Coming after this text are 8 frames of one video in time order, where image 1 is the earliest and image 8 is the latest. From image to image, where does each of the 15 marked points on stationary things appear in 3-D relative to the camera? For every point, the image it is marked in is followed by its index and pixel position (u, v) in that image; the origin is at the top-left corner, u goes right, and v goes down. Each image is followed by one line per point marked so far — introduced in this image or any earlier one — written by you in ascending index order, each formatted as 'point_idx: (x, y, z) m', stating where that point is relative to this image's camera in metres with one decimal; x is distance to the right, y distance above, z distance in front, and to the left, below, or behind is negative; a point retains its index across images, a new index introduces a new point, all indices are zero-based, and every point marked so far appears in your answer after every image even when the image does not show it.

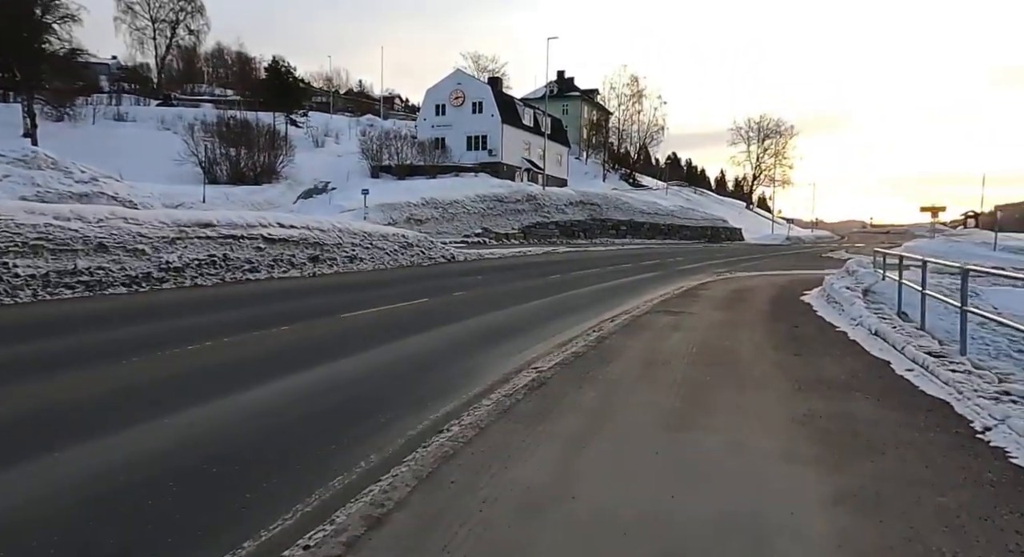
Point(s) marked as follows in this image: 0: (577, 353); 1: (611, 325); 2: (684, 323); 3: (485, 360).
0: (+0.8, -0.9, +7.9) m
1: (+1.6, -0.7, +10.7) m
2: (+2.9, -0.8, +11.1) m
3: (-0.3, -1.0, +8.2) m
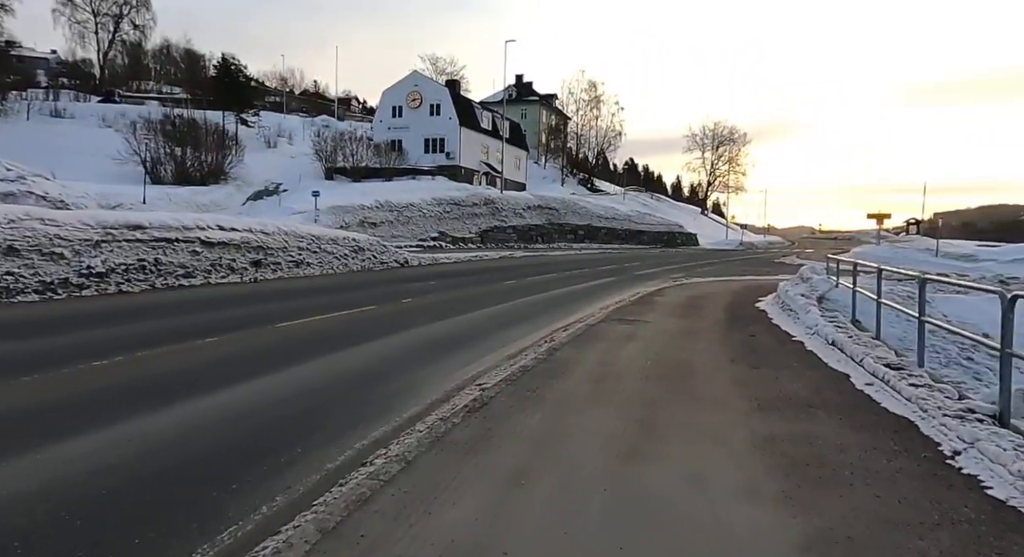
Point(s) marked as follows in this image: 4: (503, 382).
0: (+0.1, -1.0, +7.4) m
1: (+0.8, -0.9, +10.2) m
2: (+2.1, -0.9, +10.7) m
3: (-1.0, -1.1, +7.7) m
4: (-0.1, -1.0, +6.6) m
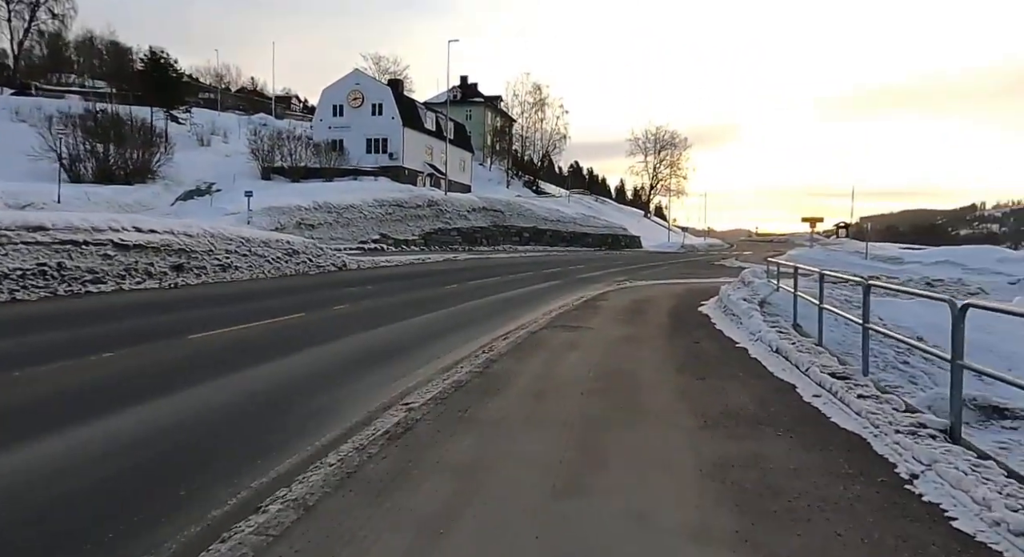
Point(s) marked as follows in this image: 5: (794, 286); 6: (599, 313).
0: (-0.6, -1.1, +6.9) m
1: (-0.2, -1.0, +9.7) m
2: (+1.1, -1.0, +10.3) m
3: (-1.7, -1.2, +7.0) m
4: (-0.7, -1.1, +6.0) m
5: (+5.4, -0.2, +12.6) m
6: (+1.9, -0.7, +14.2) m
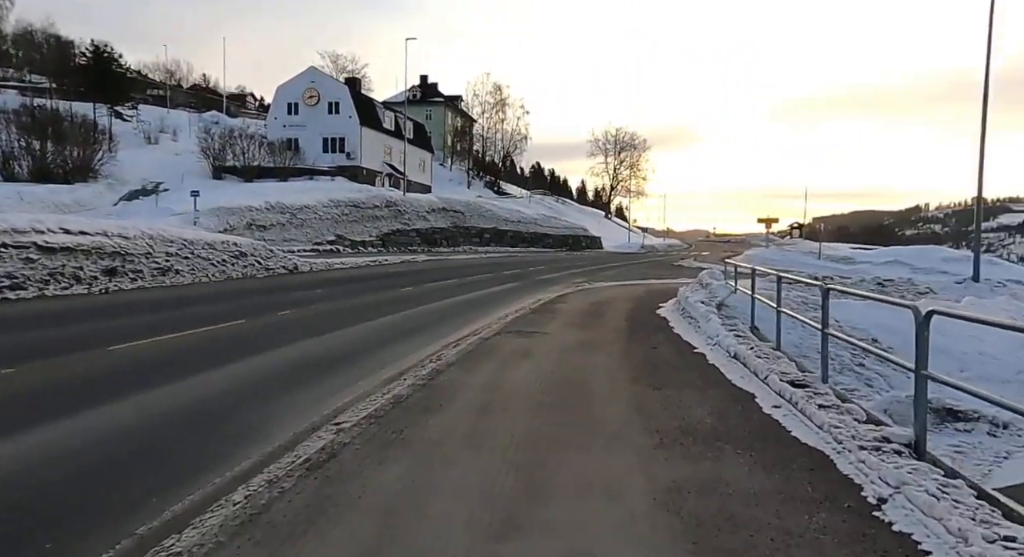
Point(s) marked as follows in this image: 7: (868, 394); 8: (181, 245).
0: (-1.1, -1.1, +6.4) m
1: (-0.9, -1.0, +9.2) m
2: (+0.3, -1.0, +9.9) m
3: (-2.3, -1.3, +6.4) m
4: (-1.2, -1.2, +5.5) m
5: (+4.5, -0.2, +12.4) m
6: (+0.9, -0.8, +13.8) m
7: (+5.8, -1.9, +10.6) m
8: (-10.0, +1.0, +19.8) m
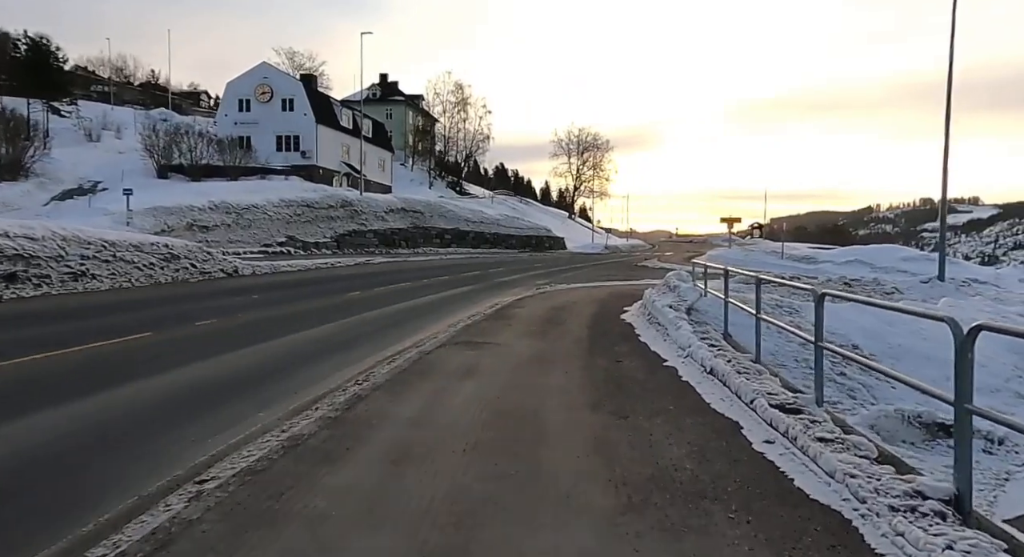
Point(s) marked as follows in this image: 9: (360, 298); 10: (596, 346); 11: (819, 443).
0: (-1.7, -1.2, +5.0) m
1: (-1.6, -1.1, +7.9) m
2: (-0.4, -1.1, +8.6) m
3: (-2.8, -1.3, +5.0) m
4: (-1.7, -1.2, +4.2) m
5: (+3.6, -0.2, +11.4) m
6: (0.0, -0.9, +12.5) m
7: (+5.0, -1.9, +9.7) m
8: (-11.2, +0.8, +18.0) m
9: (-4.5, -0.6, +19.2) m
10: (+1.2, -1.0, +9.7) m
11: (+2.2, -1.2, +4.7) m
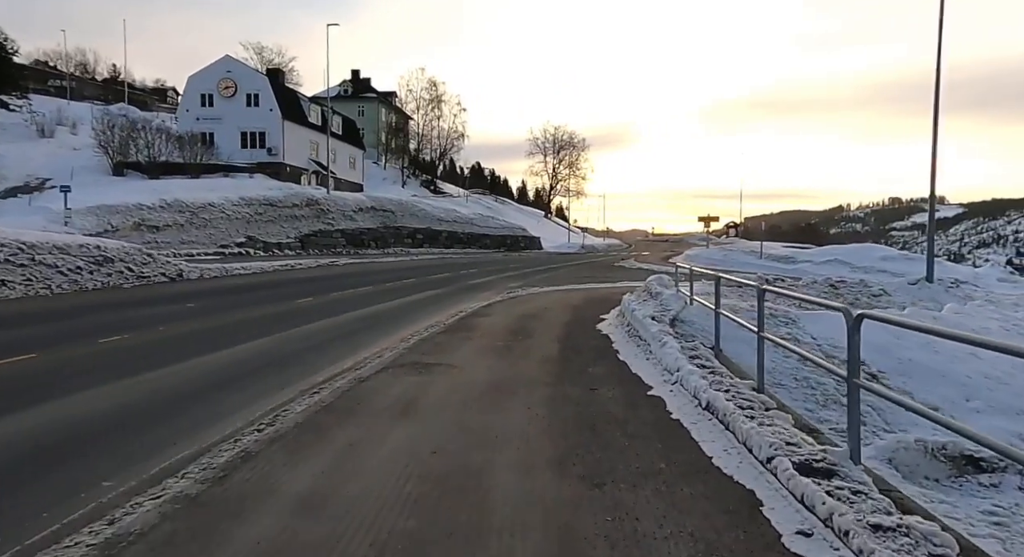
0: (-2.0, -1.3, +3.4) m
1: (-2.0, -1.2, +6.3) m
2: (-0.9, -1.2, +7.1) m
3: (-3.2, -1.5, +3.4) m
4: (-2.1, -1.4, +2.6) m
5: (+3.0, -0.3, +10.0) m
6: (-0.7, -1.0, +11.0) m
7: (+4.5, -2.0, +8.3) m
8: (-12.1, +0.7, +16.0) m
9: (-5.3, -0.7, +17.5) m
10: (+0.7, -1.1, +8.3) m
11: (+1.8, -1.3, +3.2) m
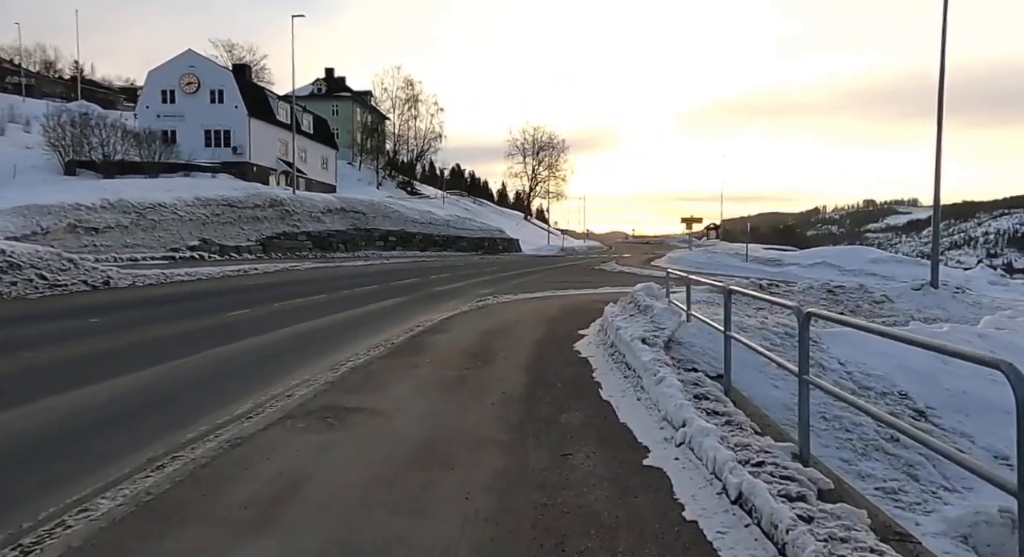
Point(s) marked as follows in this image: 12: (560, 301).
0: (-2.4, -1.5, +1.2) m
1: (-2.5, -1.4, +4.1) m
2: (-1.4, -1.3, +4.9) m
3: (-3.5, -1.6, +1.2) m
4: (-2.4, -1.5, +0.4) m
5: (+2.5, -0.5, +7.9) m
6: (-1.3, -1.1, +8.8) m
7: (+4.0, -2.1, +6.3) m
8: (-12.8, +0.5, +13.6) m
9: (-6.1, -0.9, +15.2) m
10: (+0.2, -1.3, +6.1) m
11: (+1.4, -1.4, +1.2) m
12: (+1.4, -0.6, +18.3) m
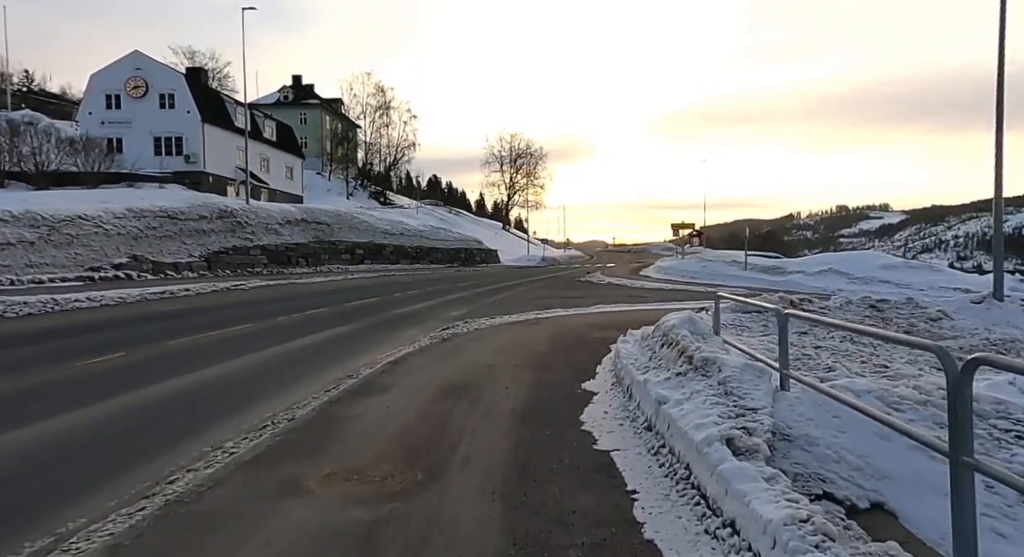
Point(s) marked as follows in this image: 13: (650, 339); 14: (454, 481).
0: (-2.4, -1.7, -2.9) m
1: (-2.6, -1.6, -0.1) m
2: (-1.5, -1.6, +0.8) m
3: (-3.5, -1.9, -3.0) m
4: (-2.4, -1.7, -3.8) m
5: (+2.2, -0.7, +3.9) m
6: (-1.5, -1.5, +4.7) m
7: (+3.8, -2.3, +2.3) m
8: (-13.2, -0.2, +9.1) m
9: (-6.6, -1.4, +10.9) m
10: (0.0, -1.5, +2.1) m
11: (+1.4, -1.6, -2.9) m
12: (+0.8, -1.1, +14.3) m
13: (+1.8, -0.7, +8.6) m
14: (-0.4, -1.4, +4.8) m
